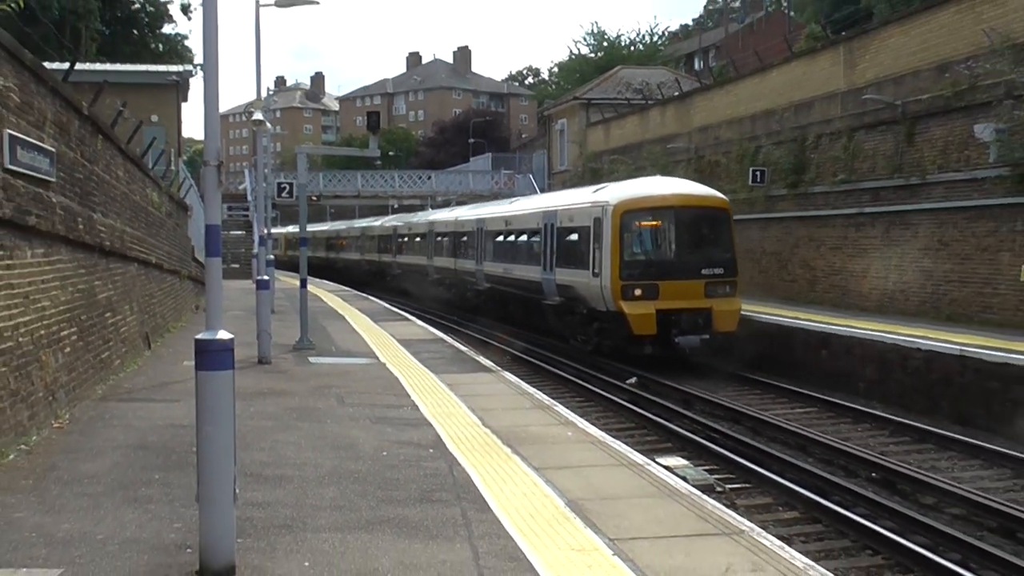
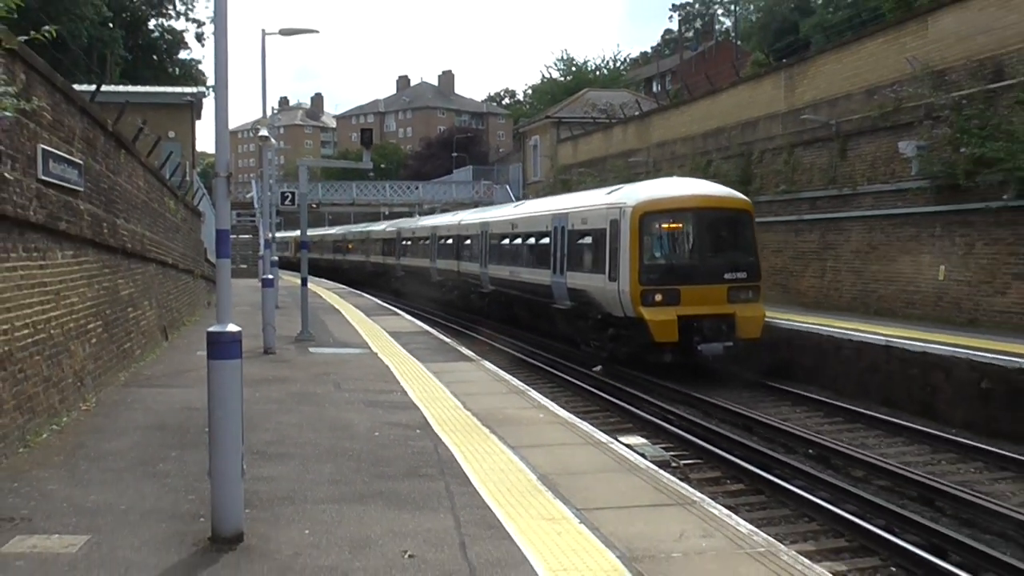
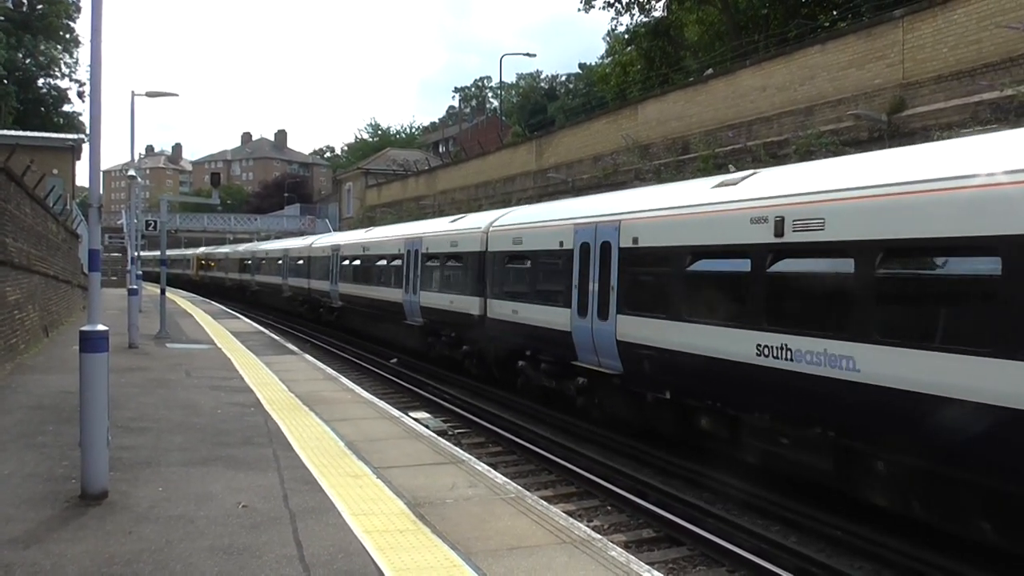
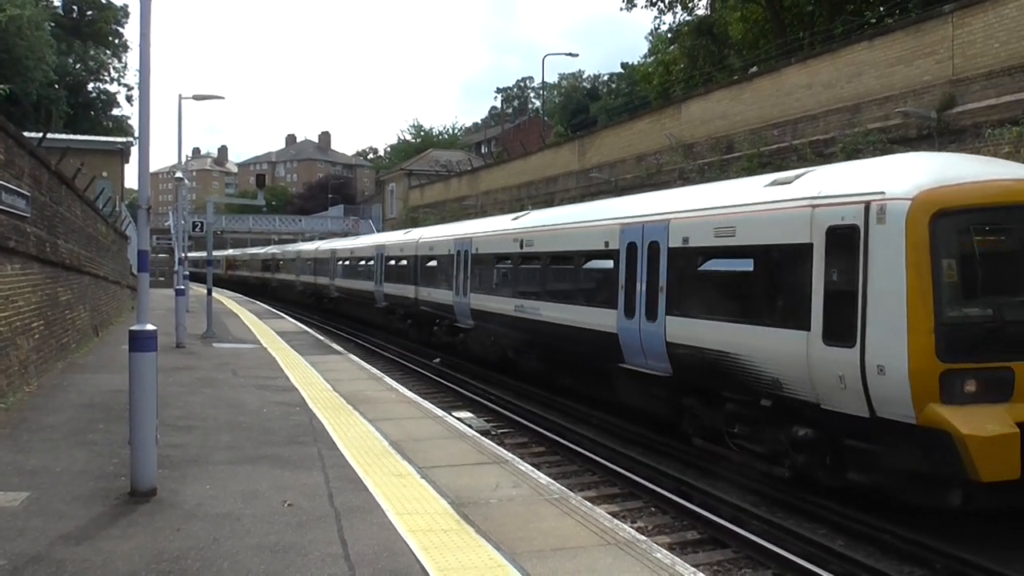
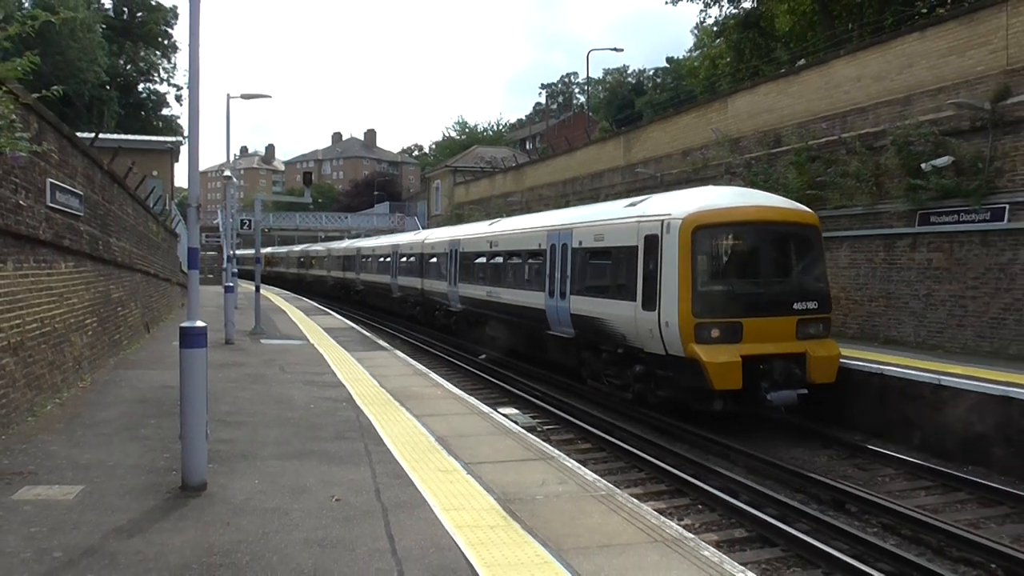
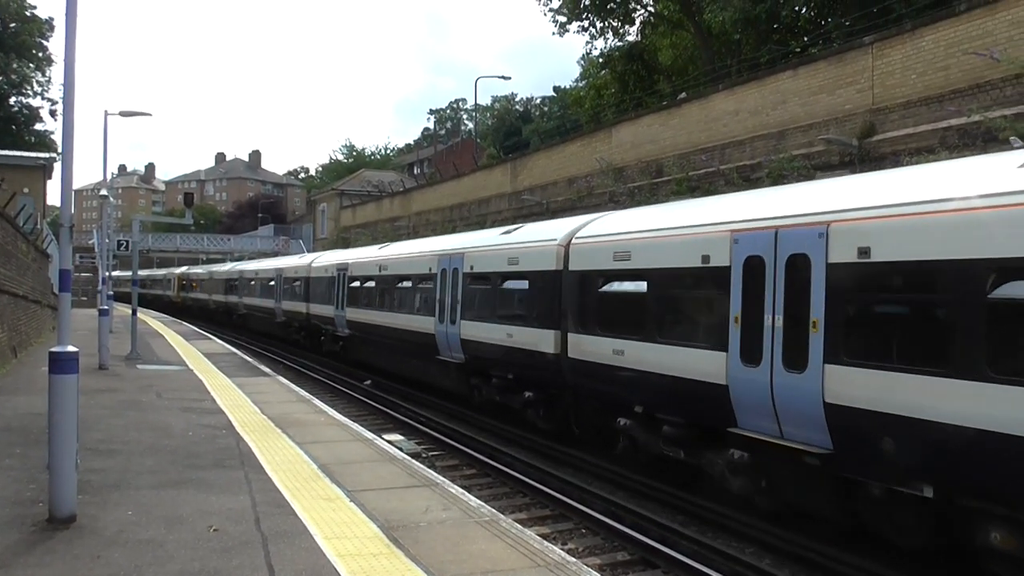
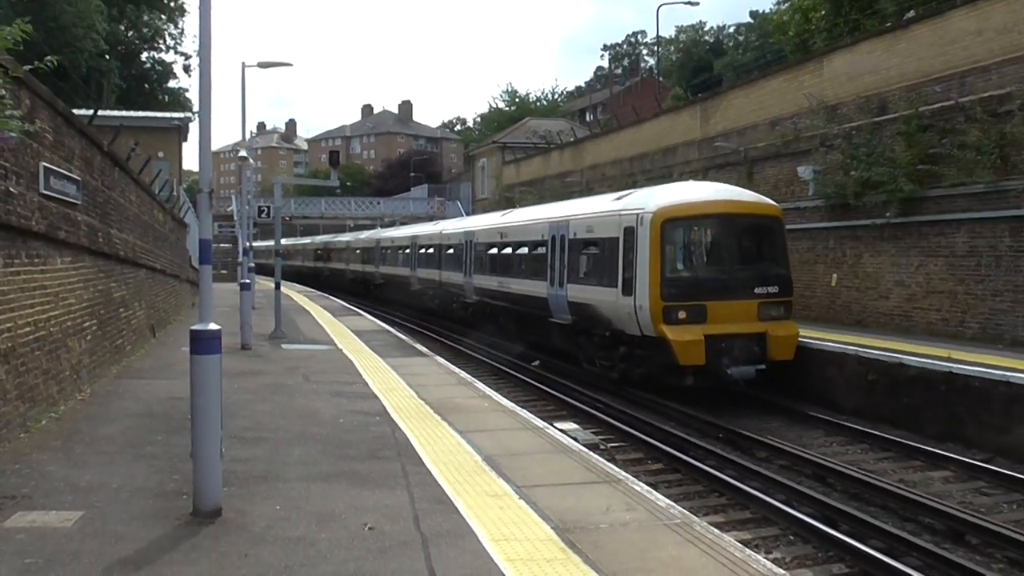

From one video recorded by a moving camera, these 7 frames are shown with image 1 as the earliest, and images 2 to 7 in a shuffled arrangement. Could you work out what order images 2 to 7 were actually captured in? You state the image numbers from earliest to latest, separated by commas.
2, 7, 5, 4, 3, 6
